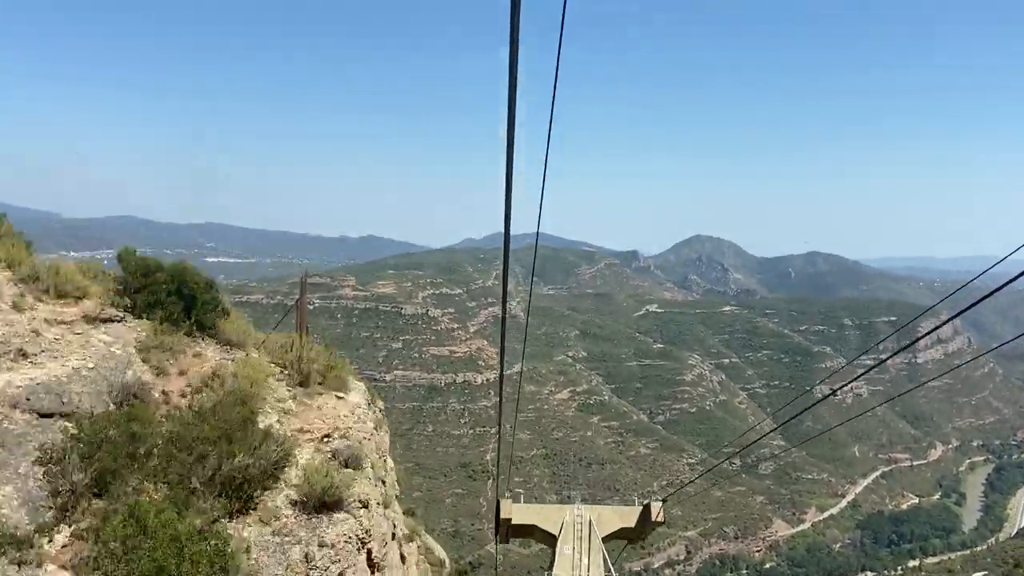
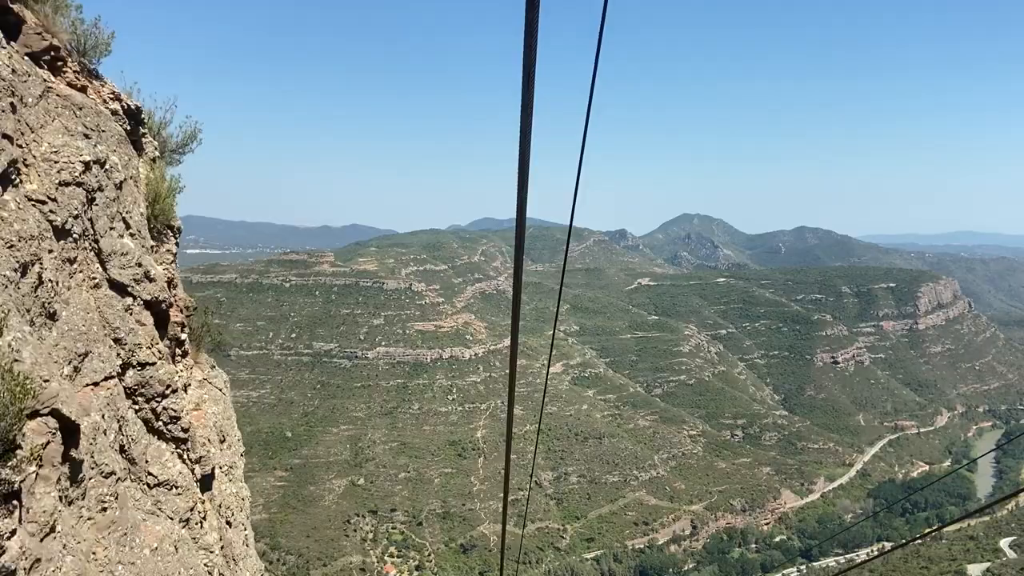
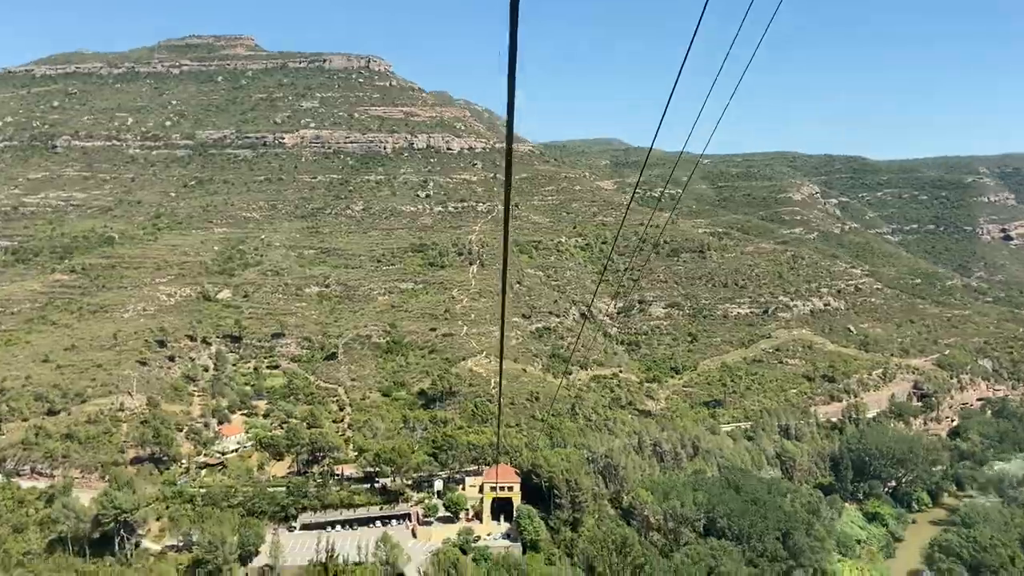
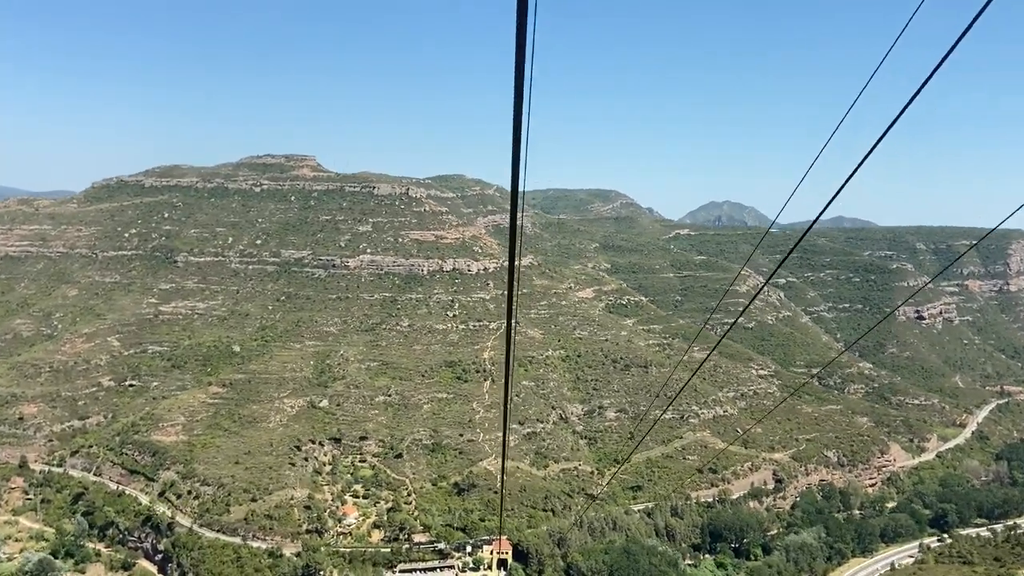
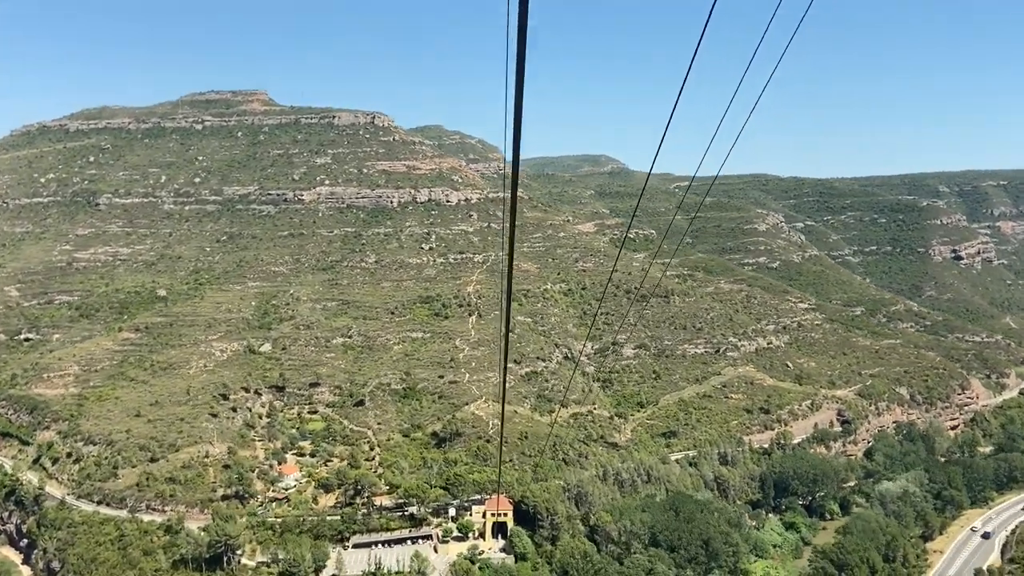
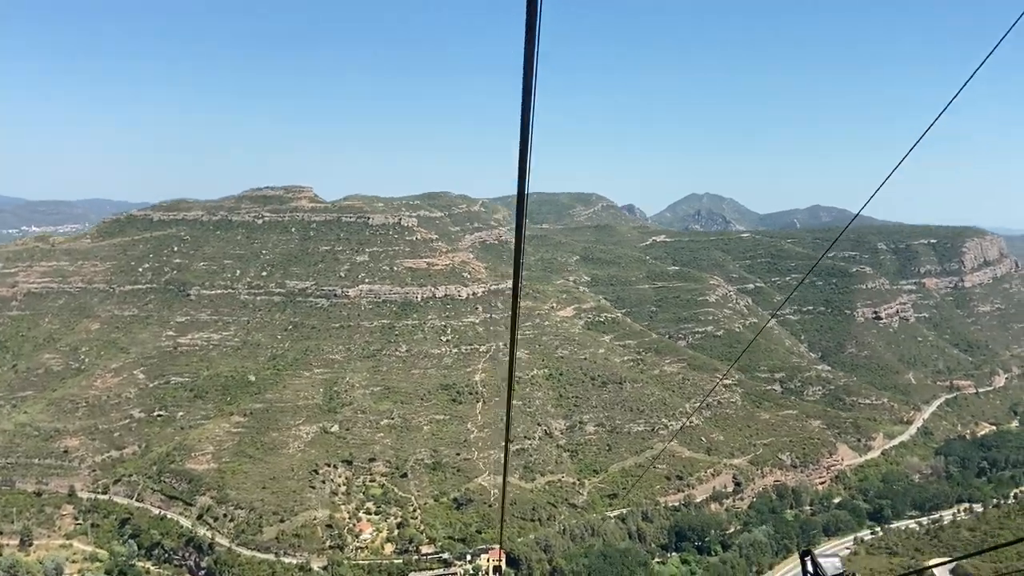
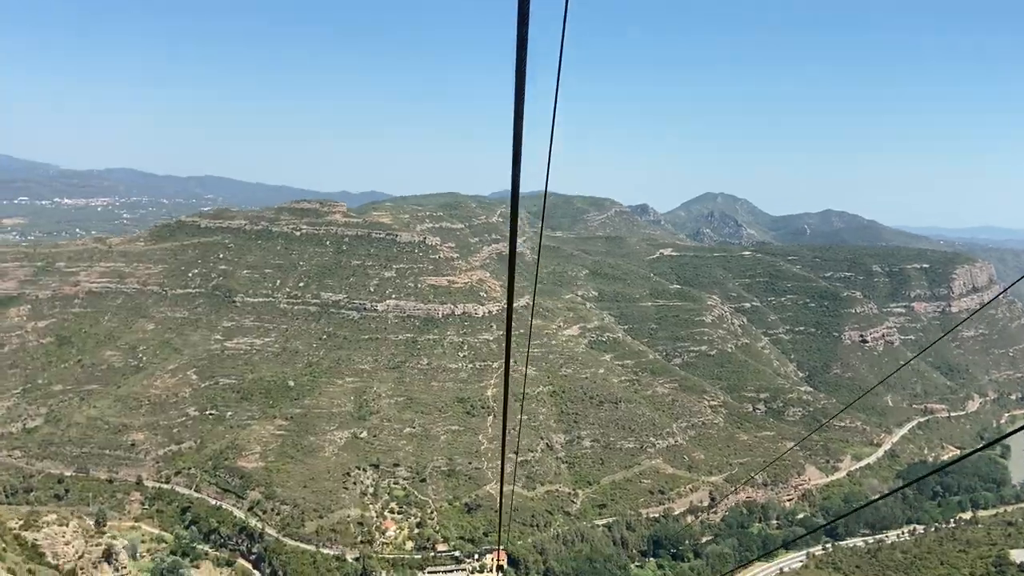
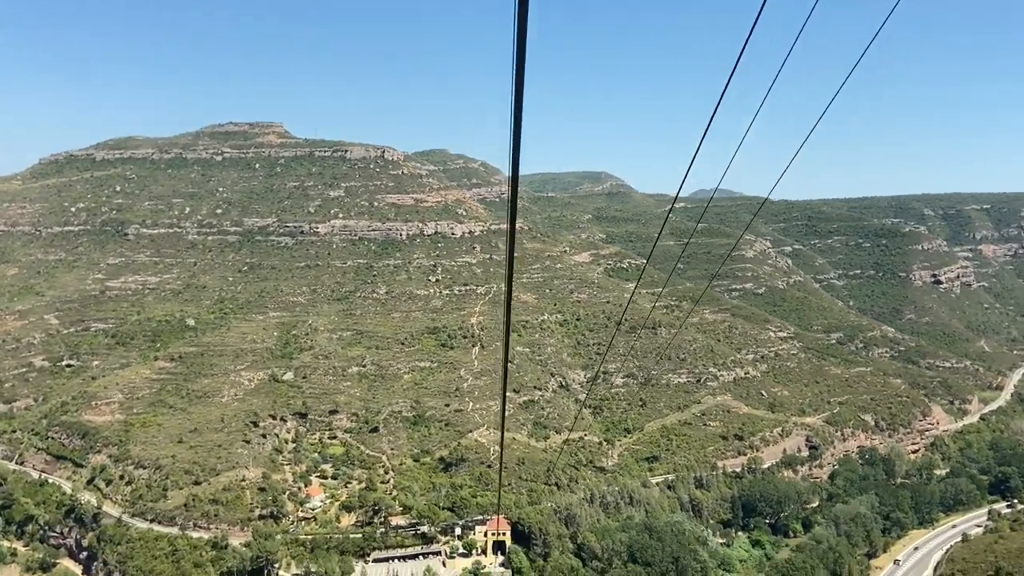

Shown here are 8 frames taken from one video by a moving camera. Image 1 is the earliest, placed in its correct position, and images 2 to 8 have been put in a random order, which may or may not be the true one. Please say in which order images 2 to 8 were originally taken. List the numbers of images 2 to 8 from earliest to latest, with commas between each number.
2, 7, 6, 4, 8, 5, 3
